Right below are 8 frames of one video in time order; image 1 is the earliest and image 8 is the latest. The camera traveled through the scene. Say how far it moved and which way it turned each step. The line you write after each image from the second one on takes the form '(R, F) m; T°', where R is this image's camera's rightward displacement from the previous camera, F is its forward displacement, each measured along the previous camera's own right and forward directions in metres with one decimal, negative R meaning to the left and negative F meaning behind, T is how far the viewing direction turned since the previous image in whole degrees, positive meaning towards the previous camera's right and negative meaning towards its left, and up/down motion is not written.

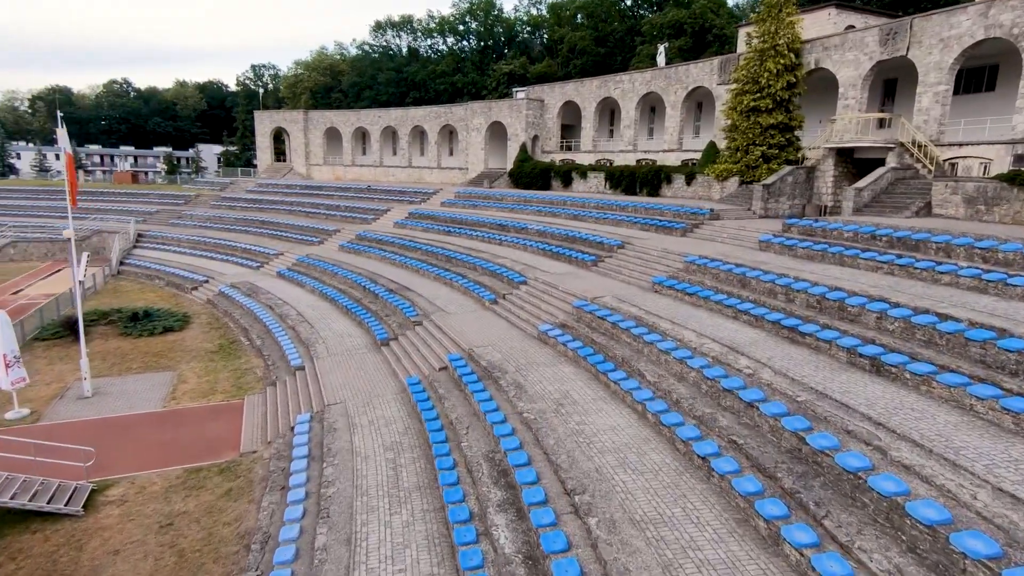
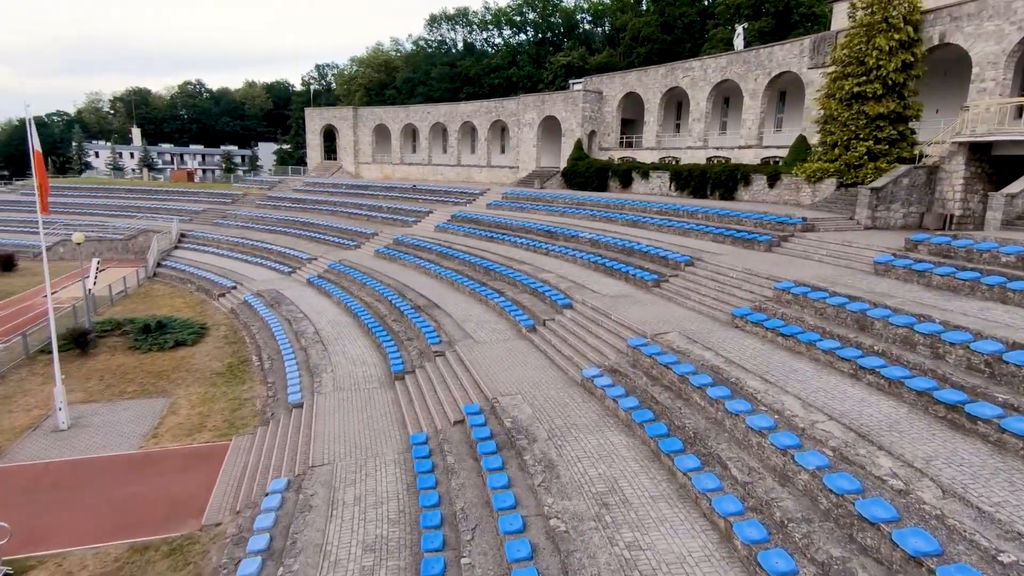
(+0.3, +2.2) m; -6°
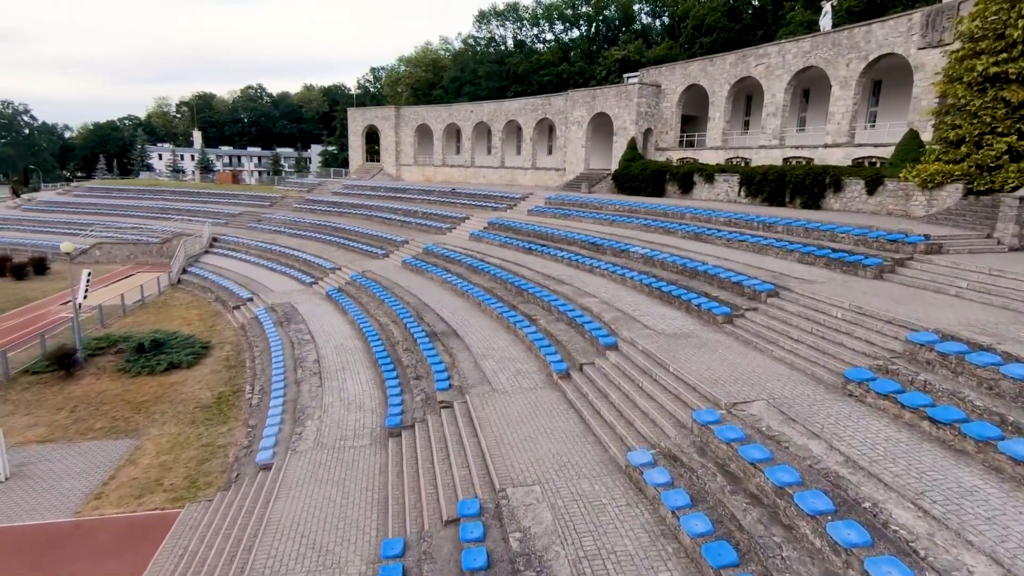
(+0.3, +2.3) m; -5°
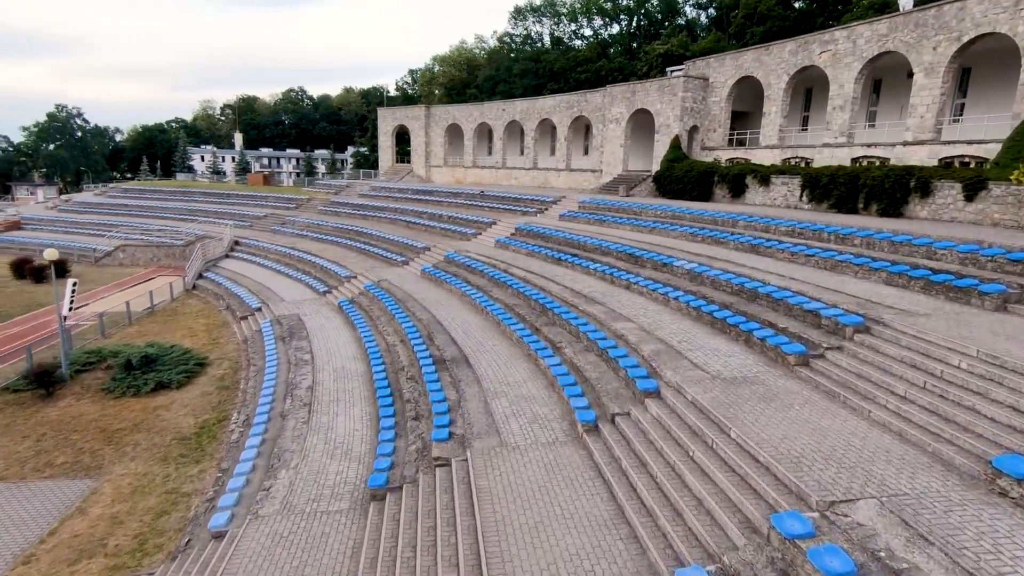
(+0.3, +1.7) m; -4°
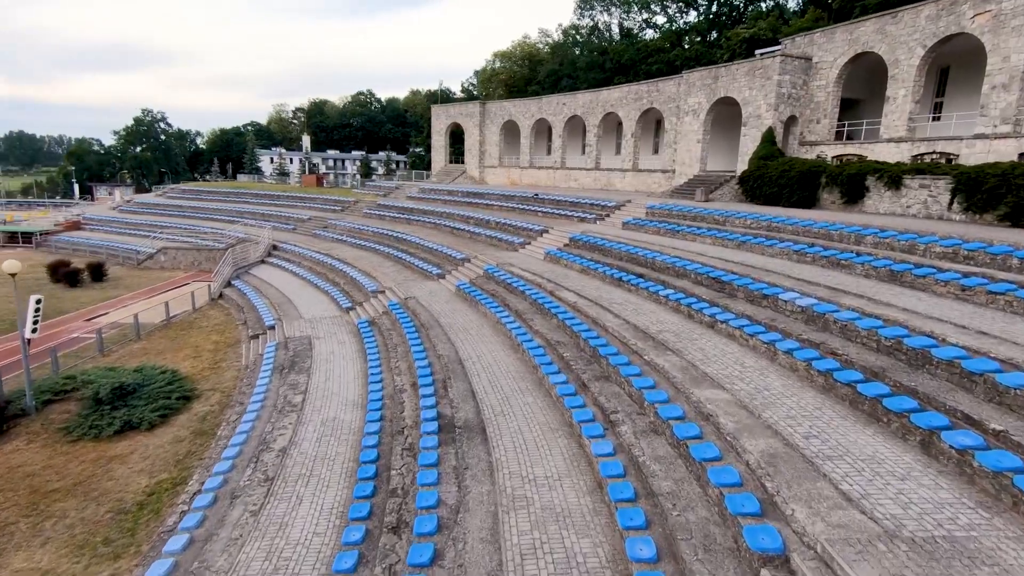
(+0.3, +2.8) m; -7°
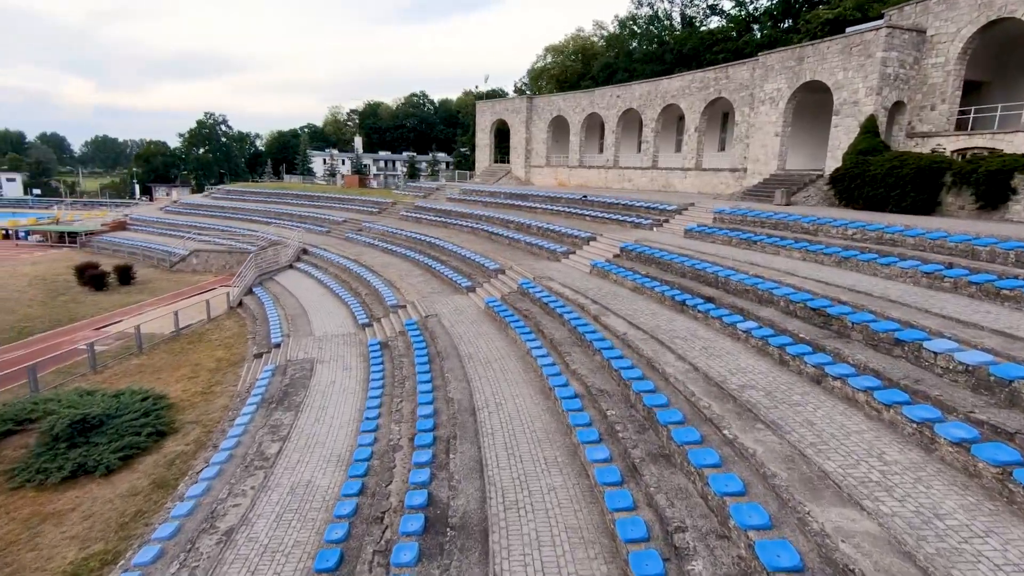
(+0.3, +2.2) m; -5°
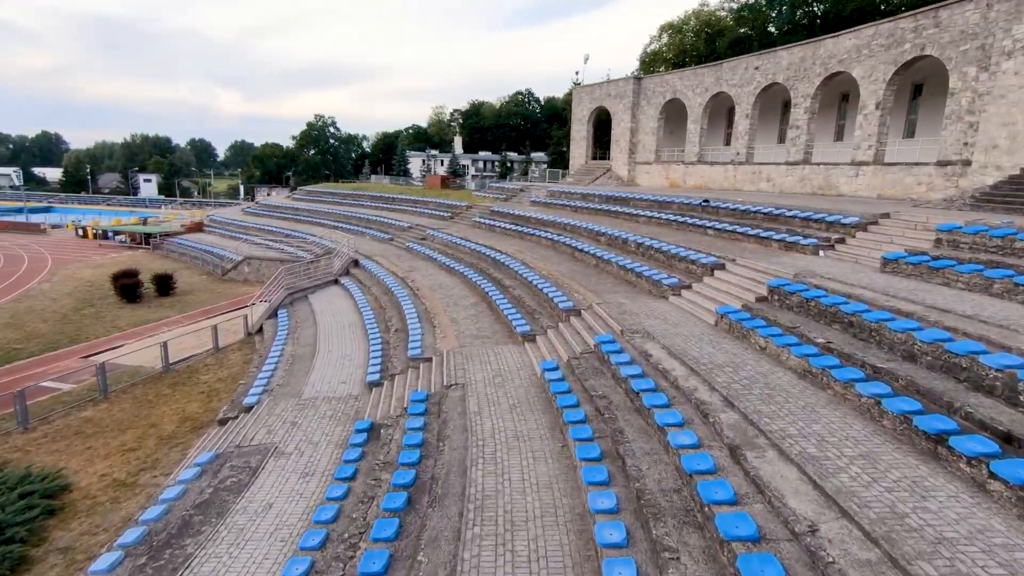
(+0.5, +4.7) m; -11°
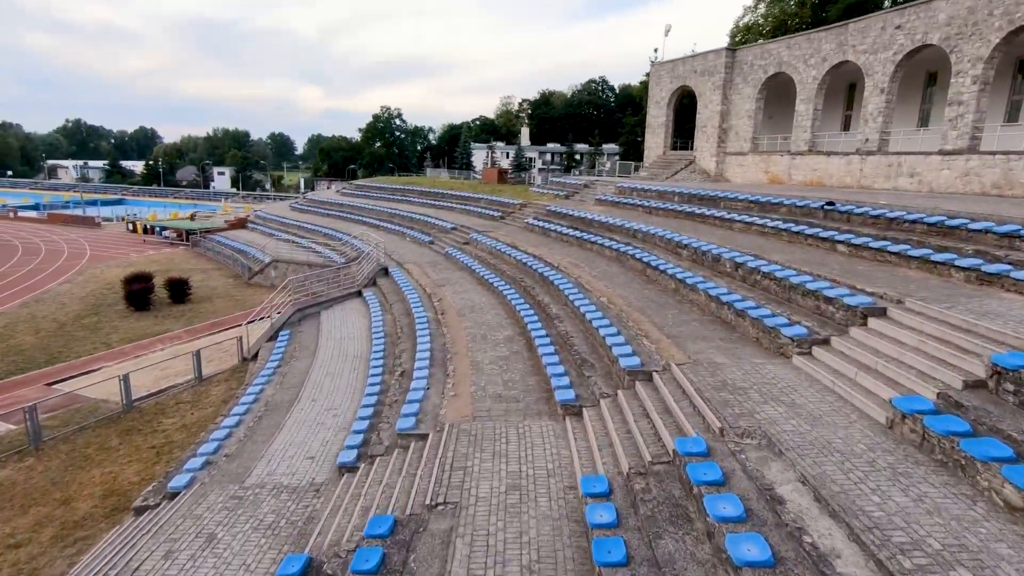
(+0.4, +3.2) m; -7°
